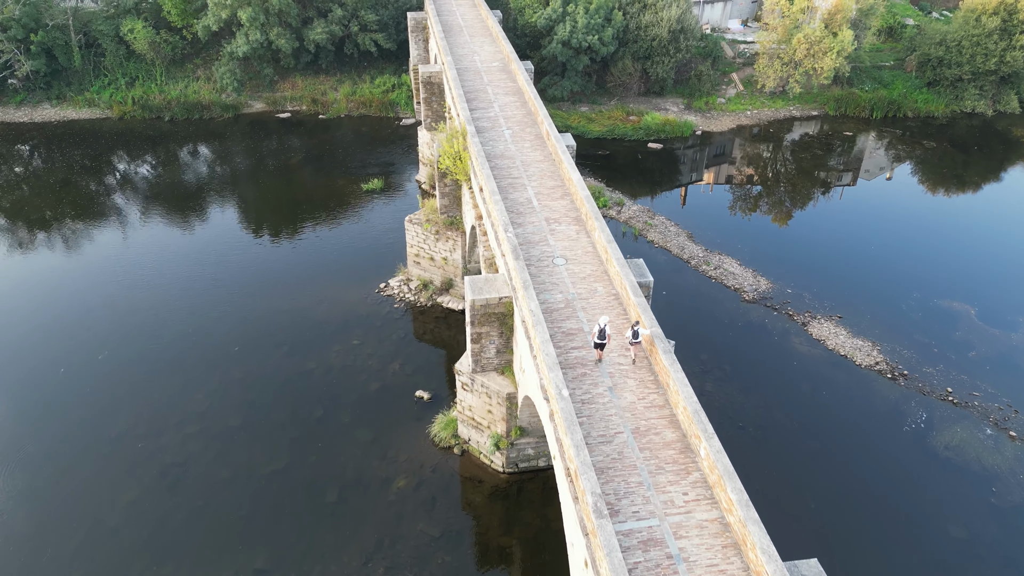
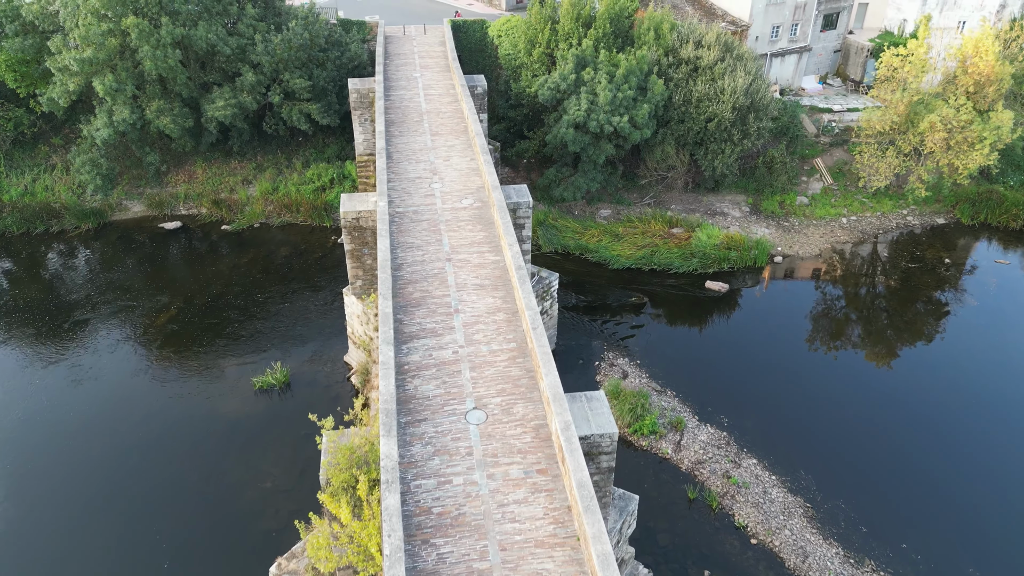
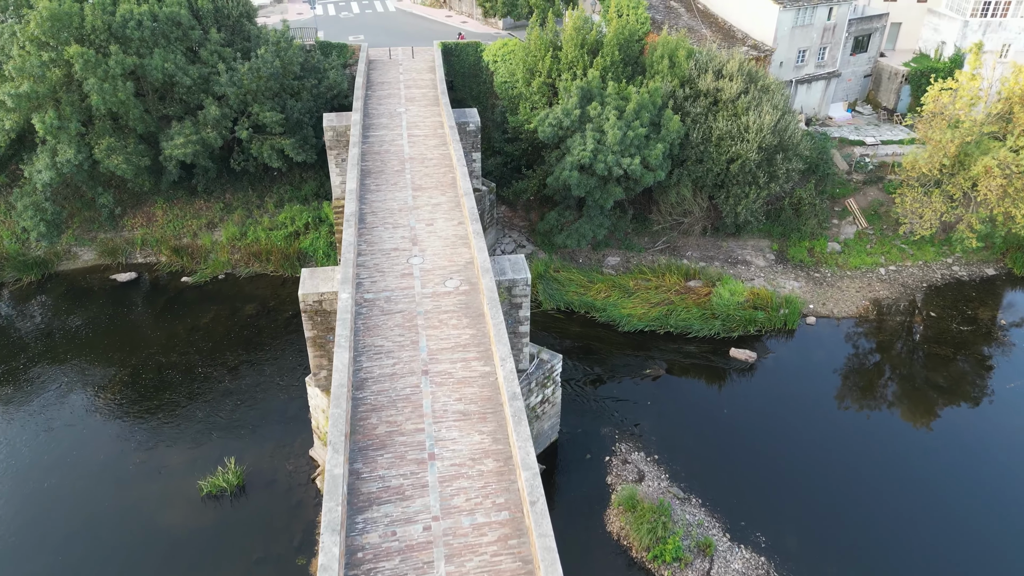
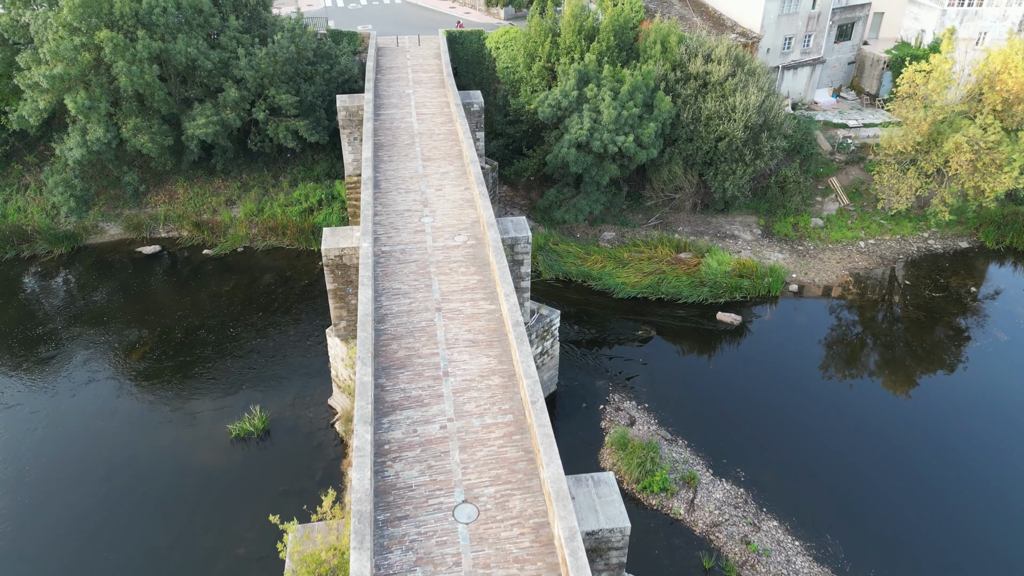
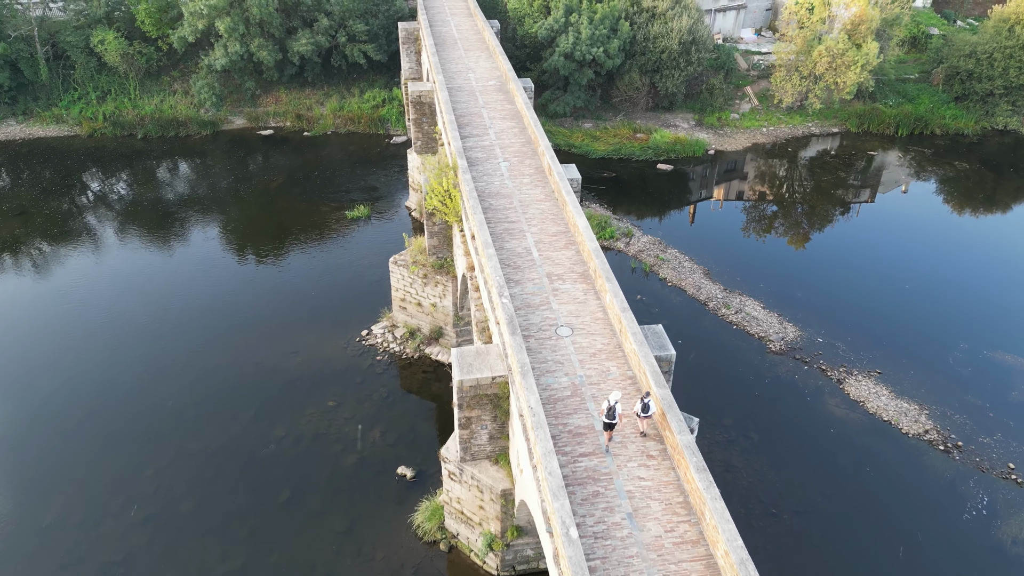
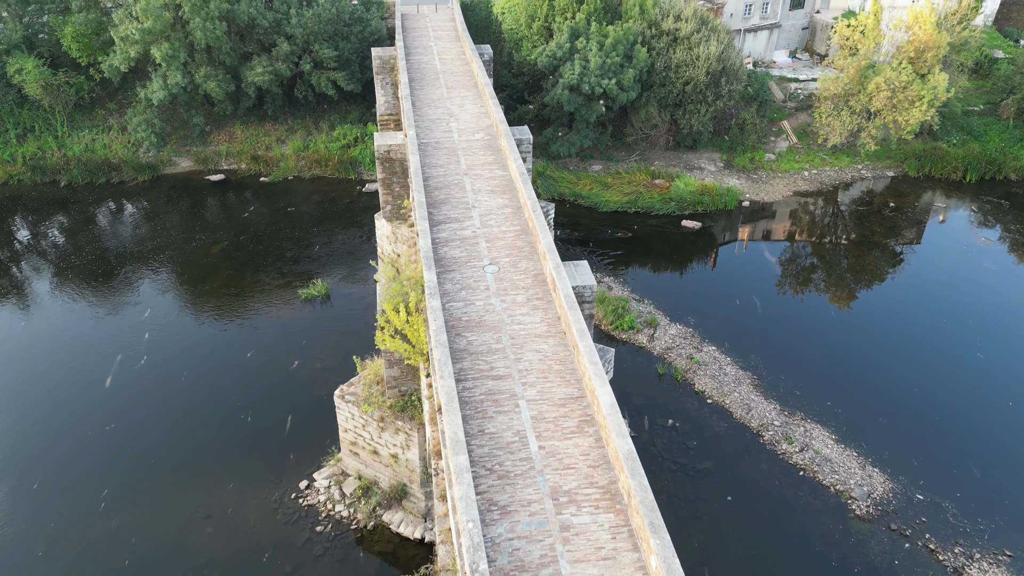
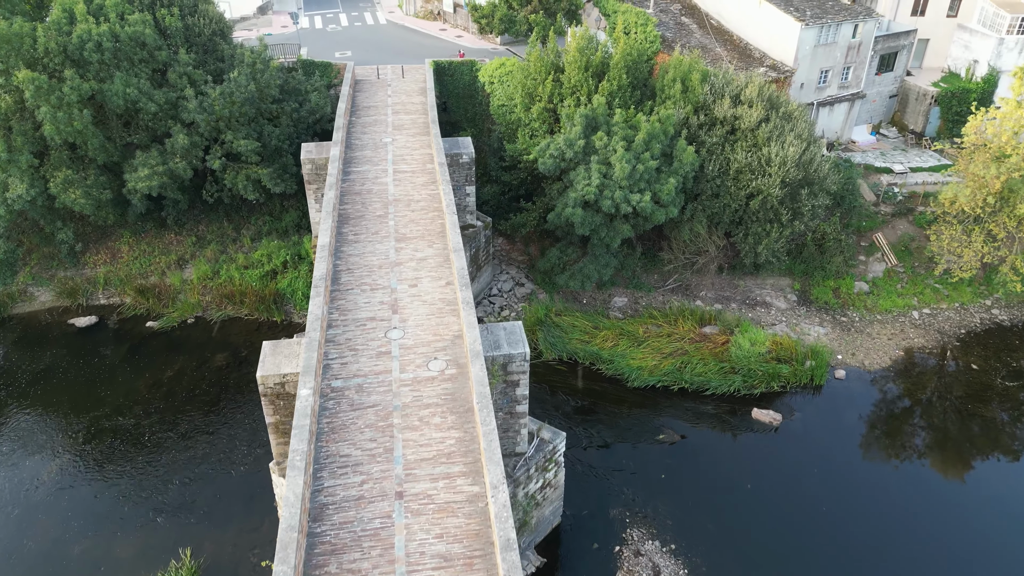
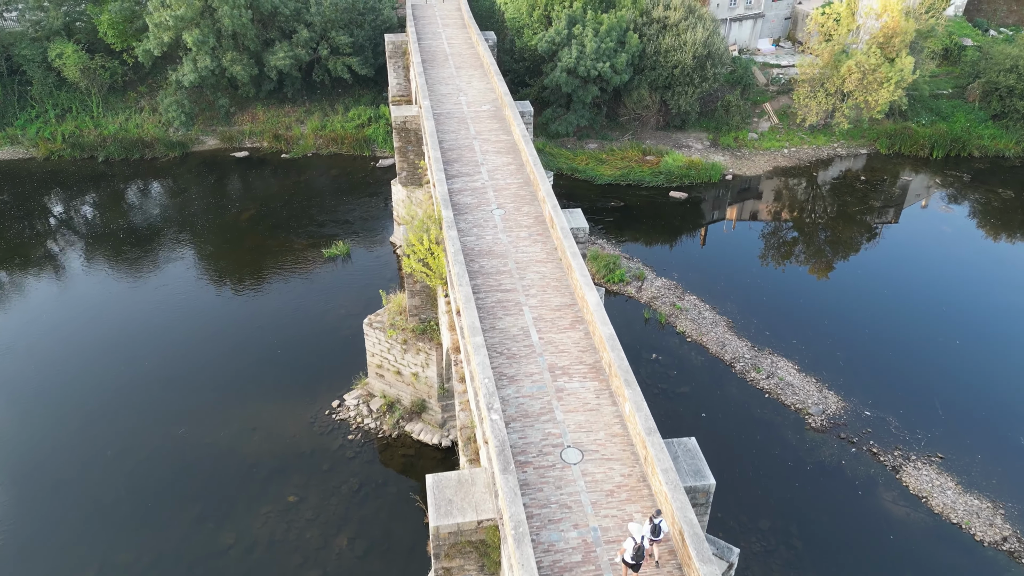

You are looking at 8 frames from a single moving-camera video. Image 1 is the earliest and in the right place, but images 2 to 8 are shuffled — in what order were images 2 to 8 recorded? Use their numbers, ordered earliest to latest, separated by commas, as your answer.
5, 8, 6, 2, 4, 3, 7
